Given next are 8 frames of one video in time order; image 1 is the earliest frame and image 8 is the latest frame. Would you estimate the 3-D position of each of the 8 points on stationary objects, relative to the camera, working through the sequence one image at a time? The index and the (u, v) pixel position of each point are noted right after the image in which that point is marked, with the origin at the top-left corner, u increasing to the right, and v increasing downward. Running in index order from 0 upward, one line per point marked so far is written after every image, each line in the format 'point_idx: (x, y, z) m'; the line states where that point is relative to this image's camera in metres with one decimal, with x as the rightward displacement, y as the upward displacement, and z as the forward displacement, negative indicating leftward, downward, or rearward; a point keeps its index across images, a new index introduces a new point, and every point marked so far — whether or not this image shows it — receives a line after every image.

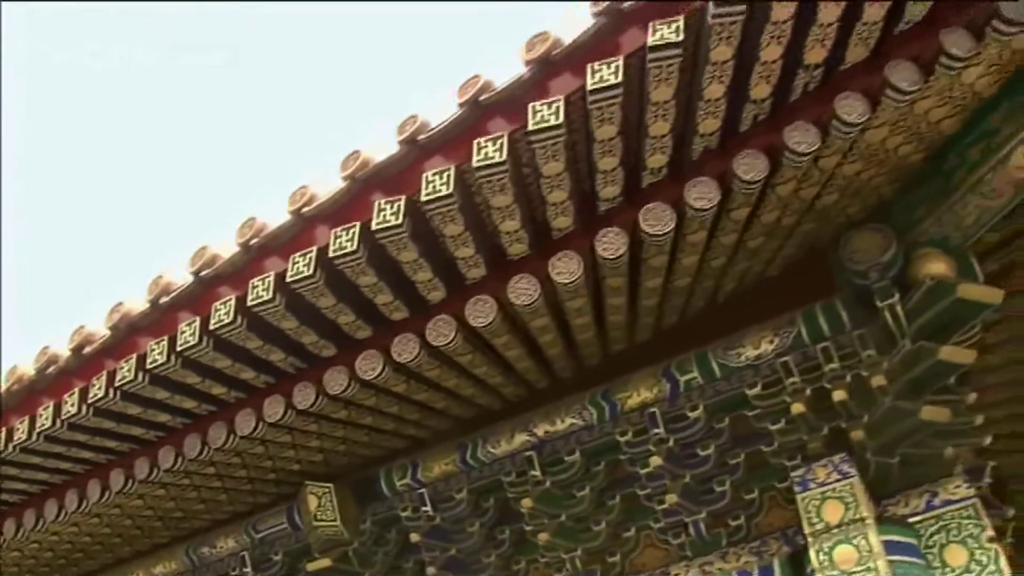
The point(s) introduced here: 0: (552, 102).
0: (+0.1, +0.5, +2.7) m
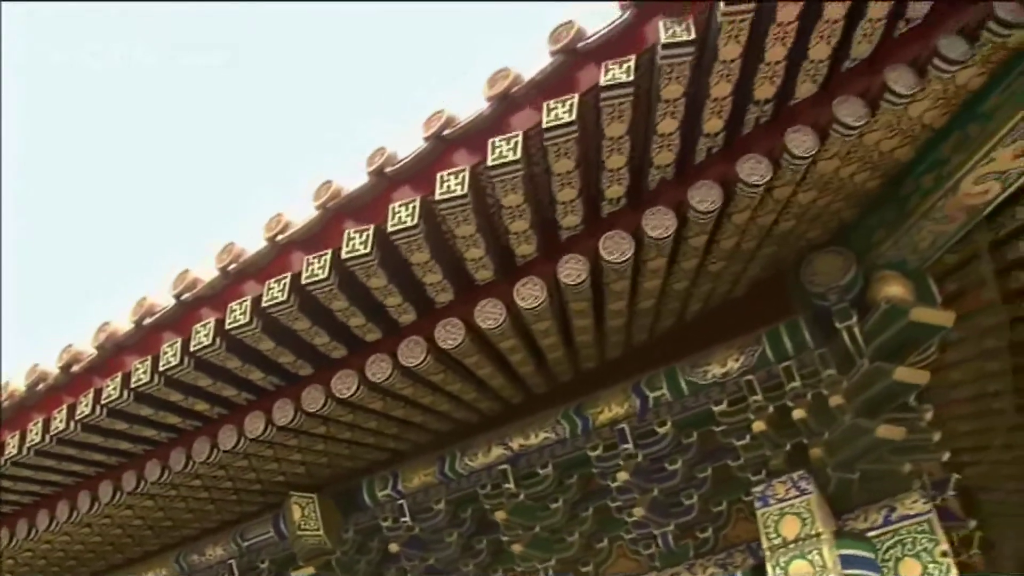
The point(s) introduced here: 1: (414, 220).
0: (0.0, +0.4, +2.8) m
1: (-0.3, +0.2, +3.0) m
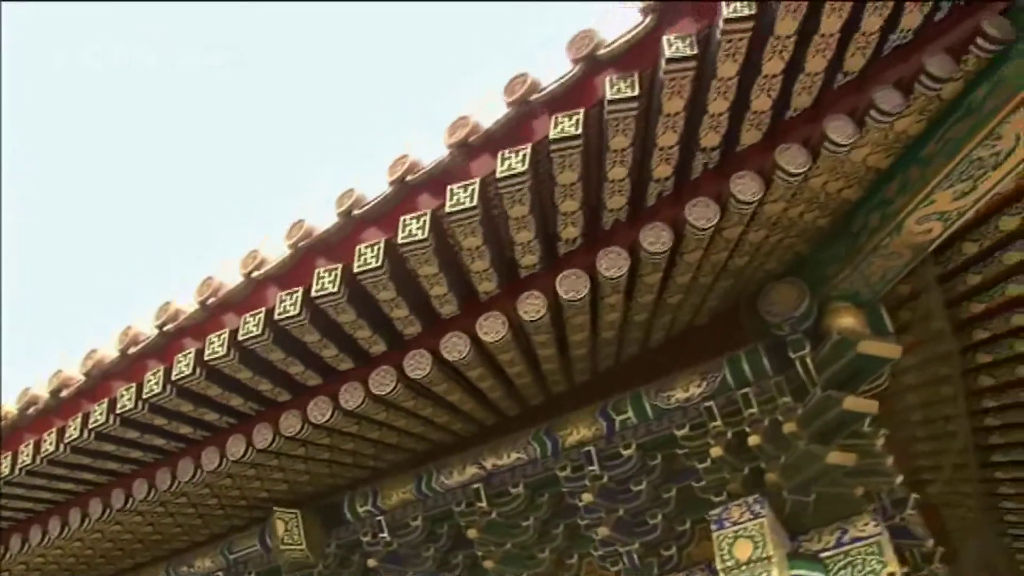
0: (-0.1, +0.3, +3.0) m
1: (-0.4, +0.1, +3.2) m
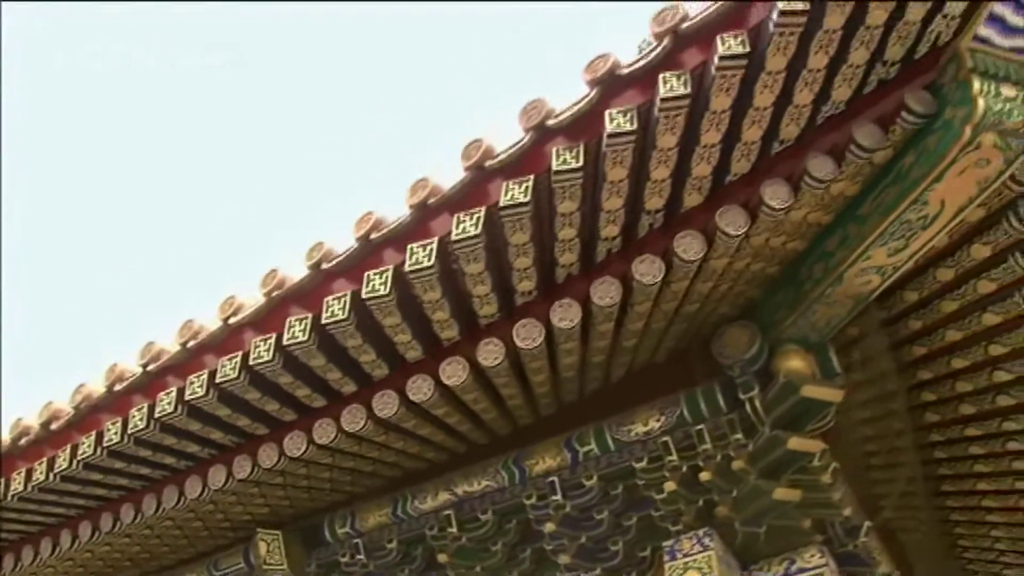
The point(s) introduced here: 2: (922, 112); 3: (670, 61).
0: (-0.3, +0.1, +3.2) m
1: (-0.6, -0.1, +3.4) m
2: (+1.3, +0.6, +3.0) m
3: (+0.5, +0.7, +3.0) m
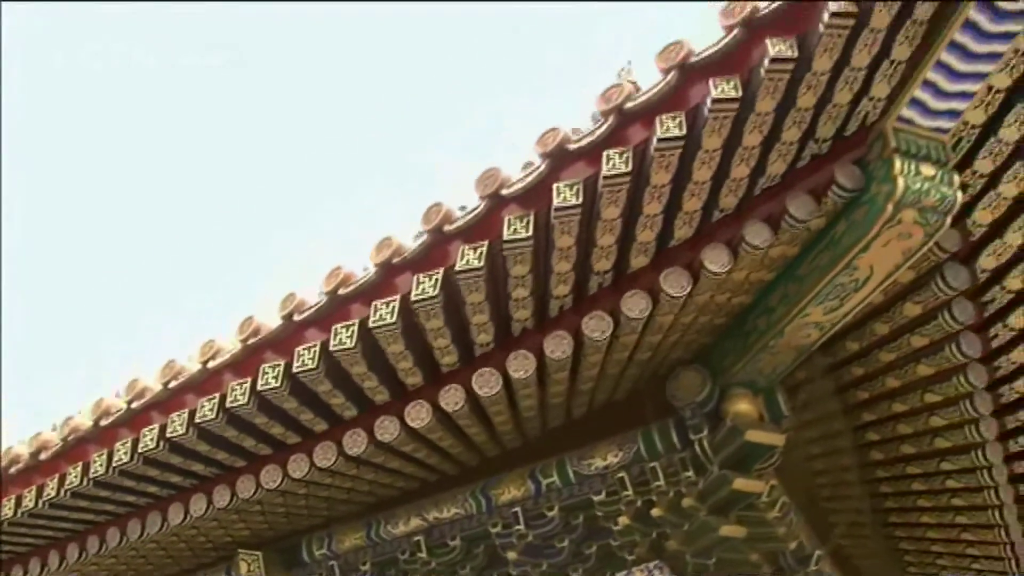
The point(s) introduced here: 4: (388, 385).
0: (-0.4, -0.1, +3.4) m
1: (-0.7, -0.3, +3.6) m
2: (+1.1, +0.3, +3.2) m
3: (+0.3, +0.5, +3.2) m
4: (-0.5, -0.4, +3.9) m
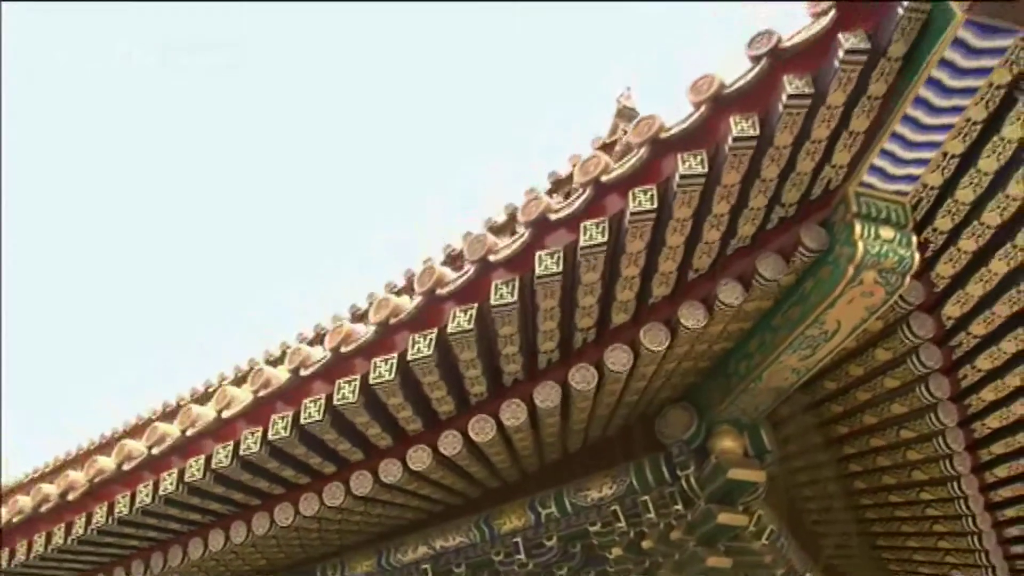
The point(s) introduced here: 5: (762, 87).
0: (-0.5, -0.3, +3.7) m
1: (-0.8, -0.5, +3.8) m
2: (+1.1, +0.1, +3.4) m
3: (+0.3, +0.3, +3.4) m
4: (-0.5, -0.6, +4.1) m
5: (+0.8, +0.7, +3.2) m
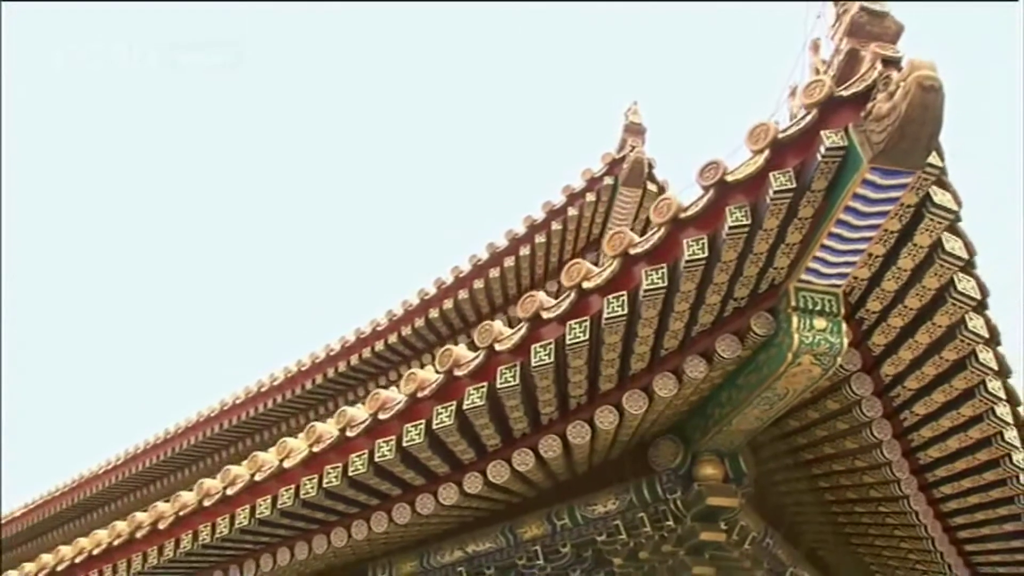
0: (-0.5, -0.7, +4.5) m
1: (-0.7, -0.9, +4.7) m
2: (+1.1, -0.2, +4.1) m
3: (+0.3, -0.1, +4.1) m
4: (-0.5, -1.0, +4.9) m
5: (+0.8, +0.3, +3.8) m
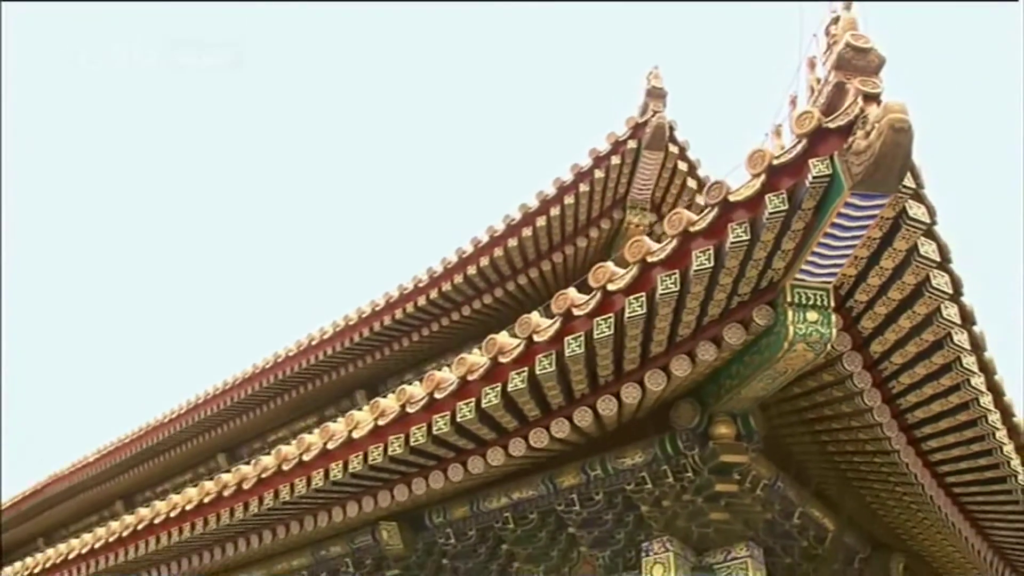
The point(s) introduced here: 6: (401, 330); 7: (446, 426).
0: (-0.2, -0.6, +5.2) m
1: (-0.5, -0.9, +5.4) m
2: (+1.3, -0.2, +4.8) m
3: (+0.5, -0.1, +4.8) m
4: (-0.2, -0.9, +5.7) m
5: (+1.0, +0.3, +4.5) m
6: (-1.2, -0.5, +10.0) m
7: (-0.4, -0.8, +5.3) m
